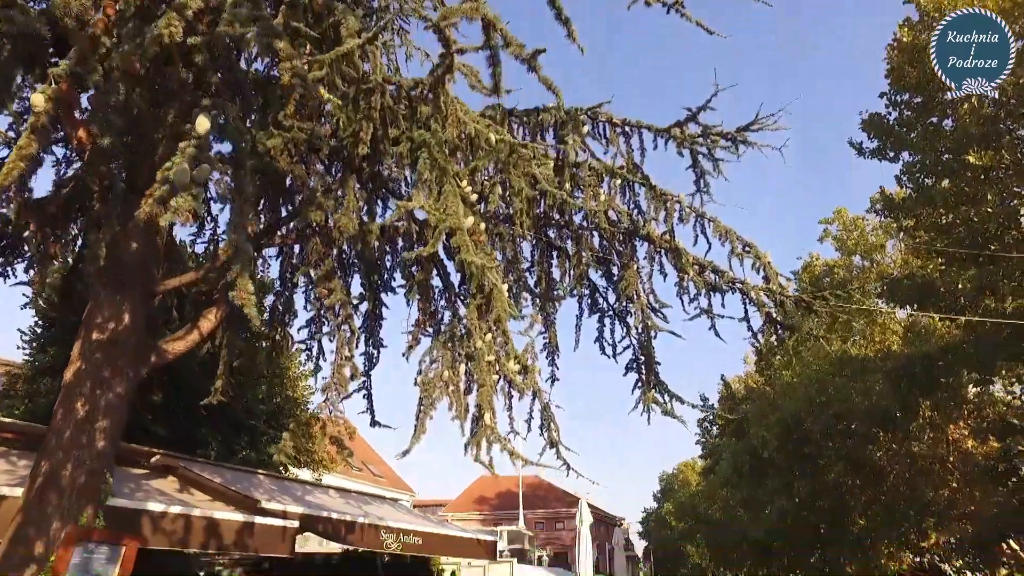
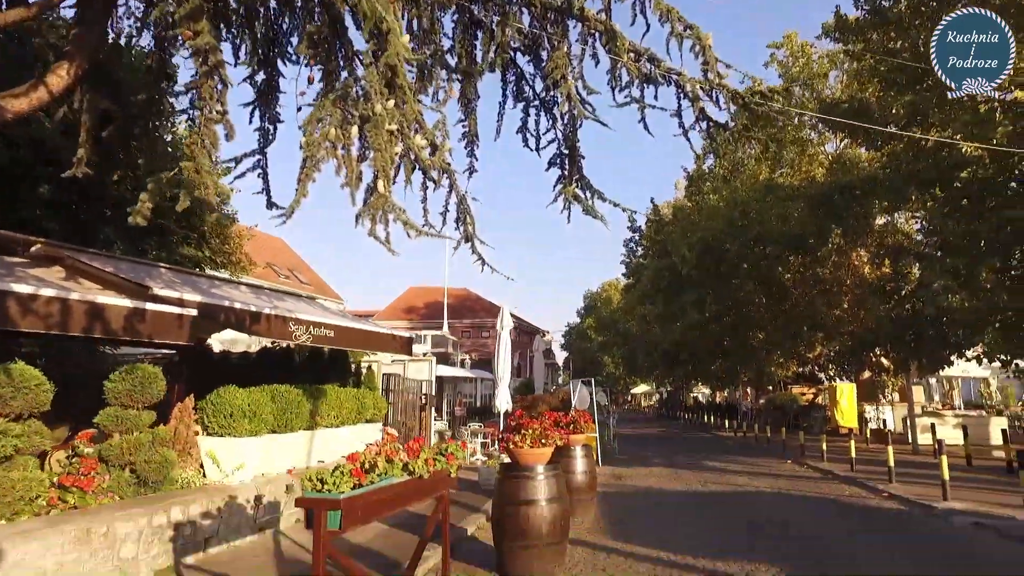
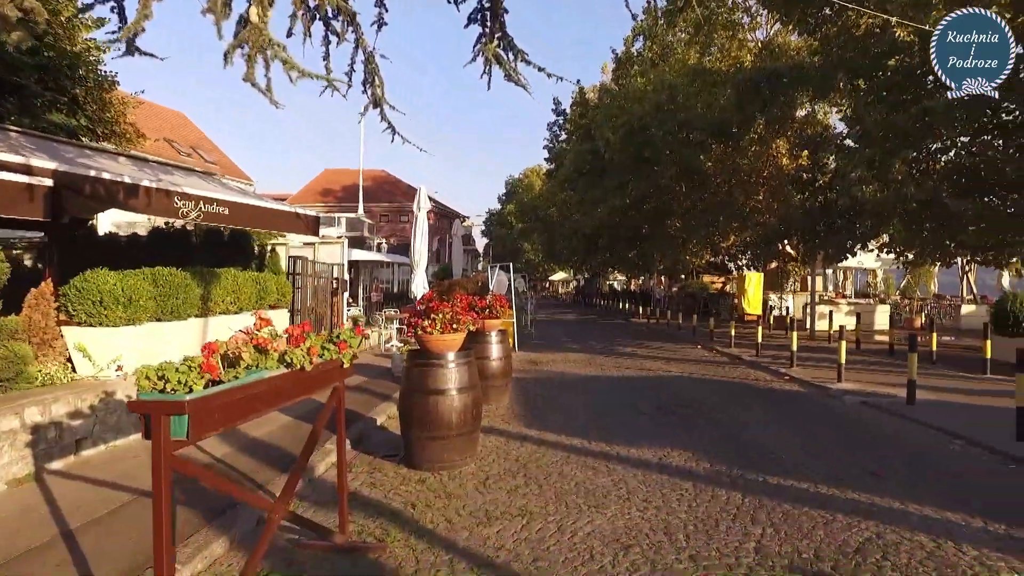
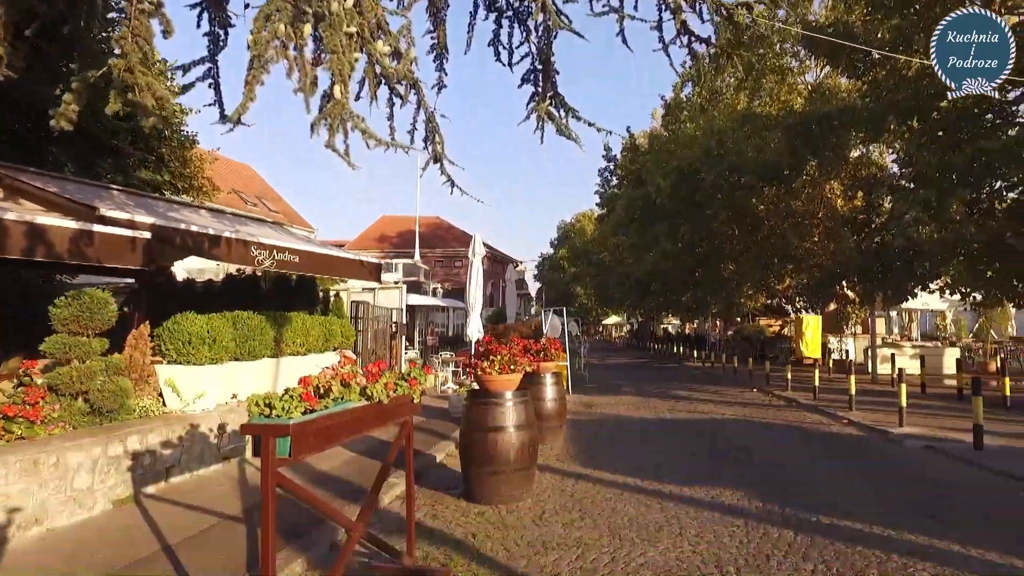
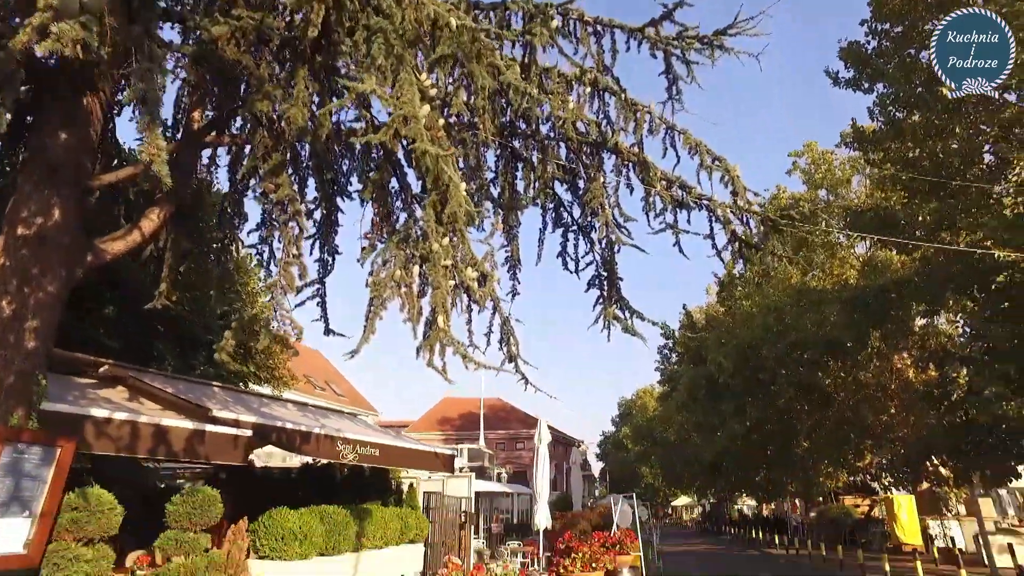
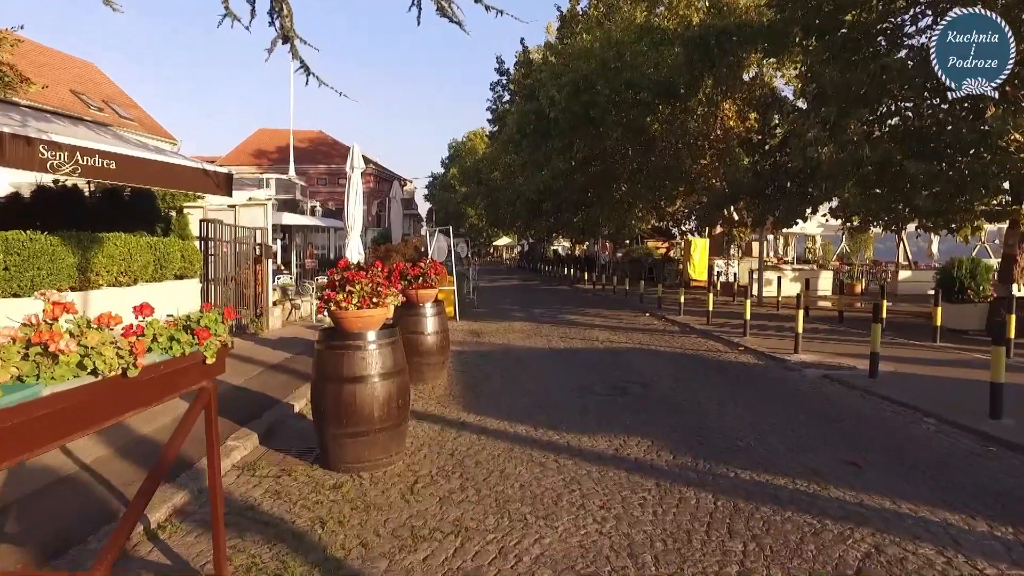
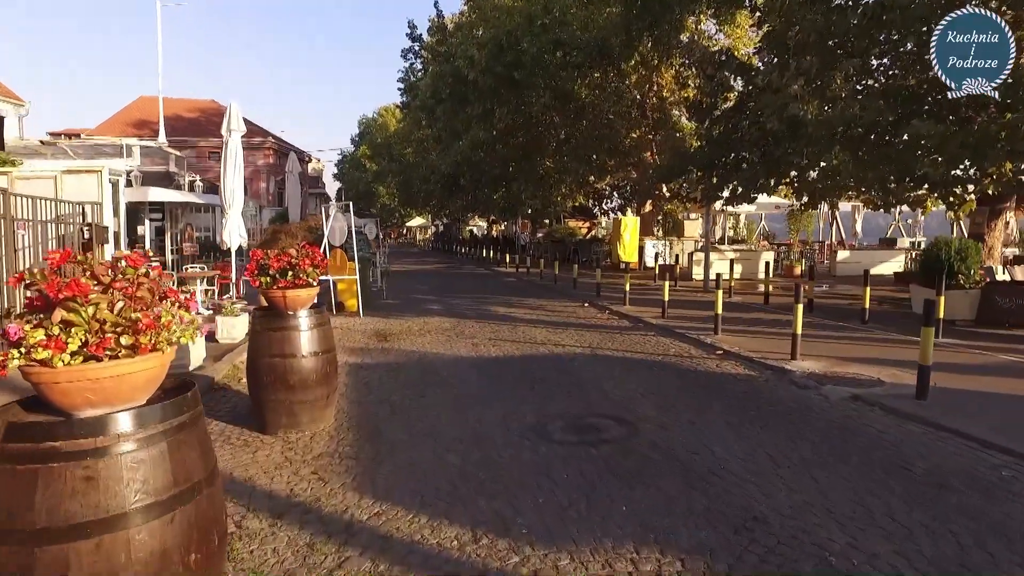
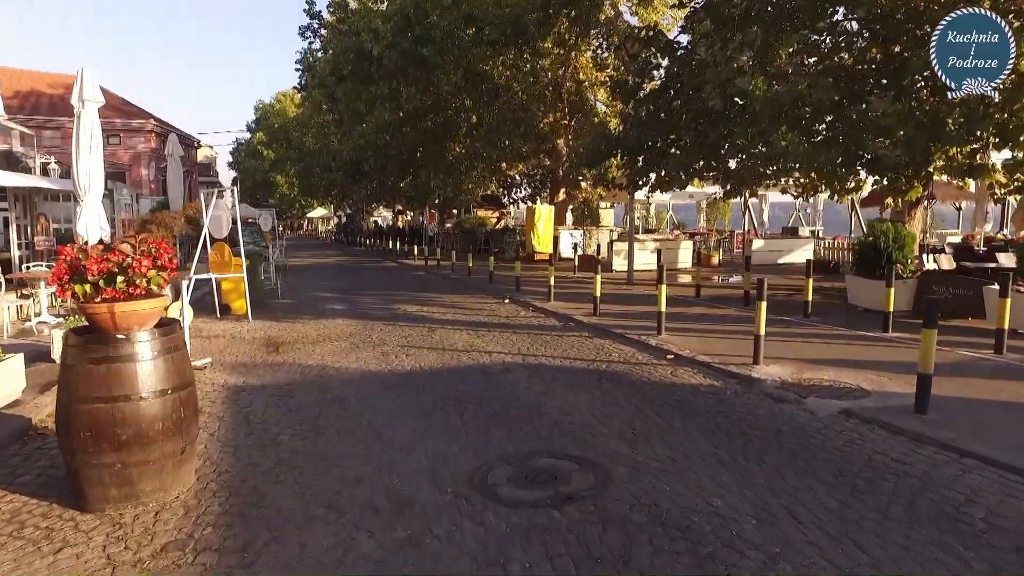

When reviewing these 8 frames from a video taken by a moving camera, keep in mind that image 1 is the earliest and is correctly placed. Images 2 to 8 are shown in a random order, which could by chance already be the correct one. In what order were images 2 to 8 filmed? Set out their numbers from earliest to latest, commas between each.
5, 2, 4, 3, 6, 7, 8
